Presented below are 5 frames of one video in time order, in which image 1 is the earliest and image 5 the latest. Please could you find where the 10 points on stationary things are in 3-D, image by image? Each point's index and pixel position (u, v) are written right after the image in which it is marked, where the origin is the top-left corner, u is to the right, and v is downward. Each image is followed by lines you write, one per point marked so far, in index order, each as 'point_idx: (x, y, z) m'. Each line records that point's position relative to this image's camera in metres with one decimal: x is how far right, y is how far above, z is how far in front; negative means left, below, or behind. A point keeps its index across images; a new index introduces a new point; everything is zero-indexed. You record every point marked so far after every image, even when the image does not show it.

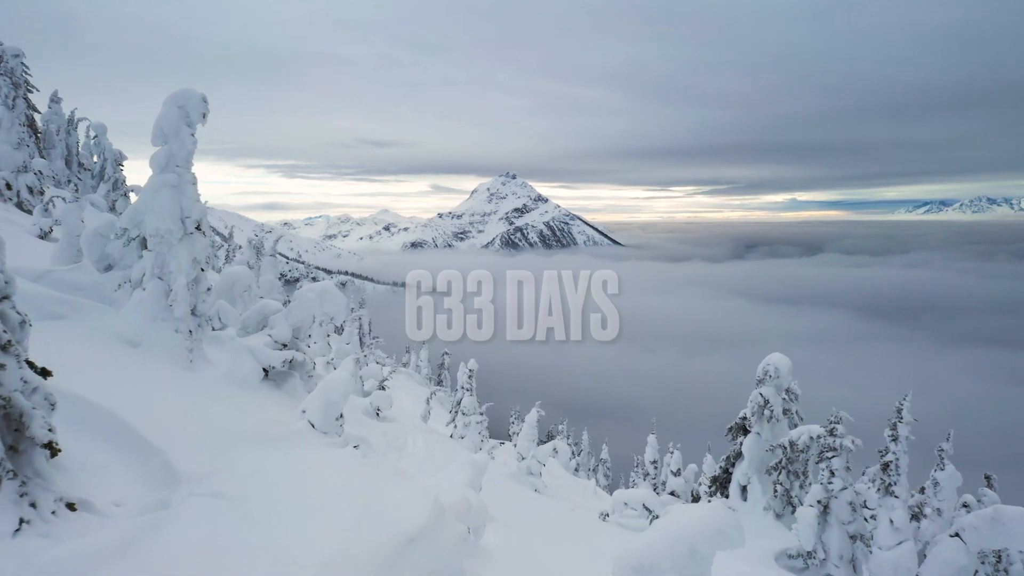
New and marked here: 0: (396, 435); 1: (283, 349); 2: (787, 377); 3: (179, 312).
0: (-4.7, -6.0, +18.8) m
1: (-8.9, -2.4, +18.1) m
2: (+10.3, -3.4, +17.6) m
3: (-10.3, -0.8, +14.4) m
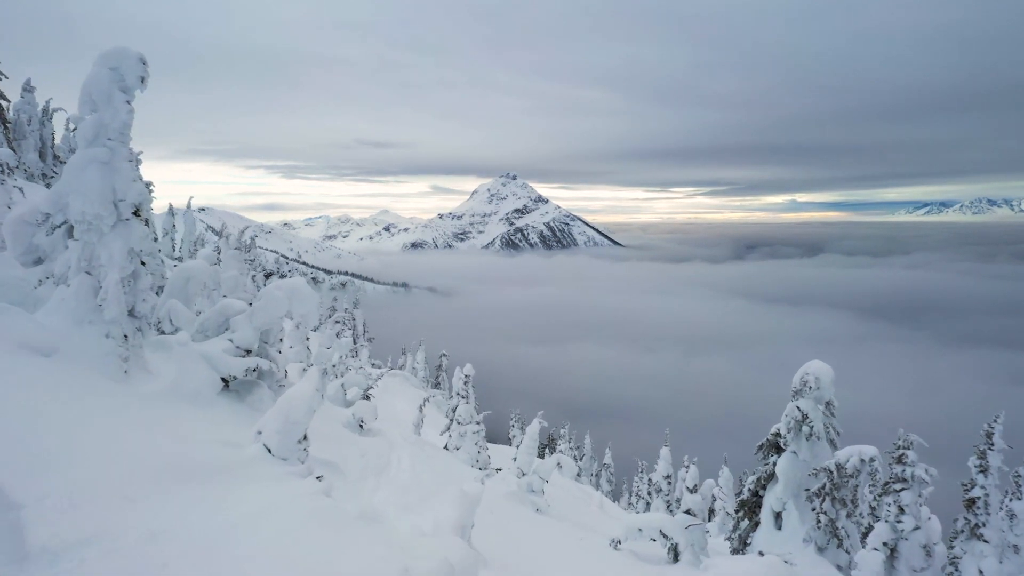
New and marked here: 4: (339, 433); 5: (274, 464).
0: (-4.8, -5.9, +16.4) m
1: (-8.9, -2.3, +15.7) m
2: (+10.2, -3.3, +15.2) m
3: (-10.4, -0.7, +12.0) m
4: (-6.1, -5.3, +16.9) m
5: (-5.7, -4.2, +11.2) m
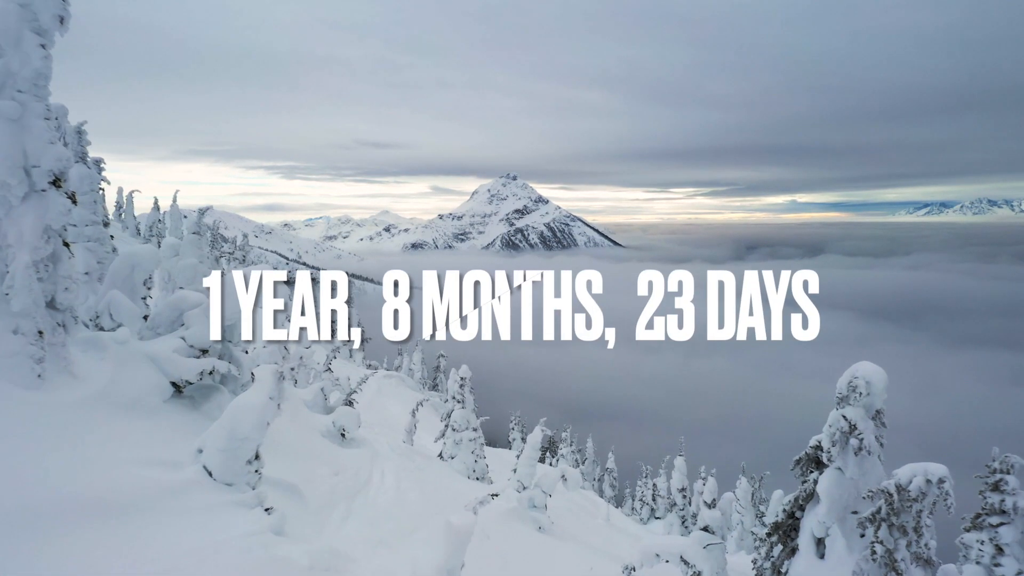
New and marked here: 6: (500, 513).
0: (-4.8, -5.6, +14.2) m
1: (-8.9, -2.0, +13.5) m
2: (+10.2, -3.0, +13.0) m
3: (-10.4, -0.4, +9.9) m
4: (-6.1, -5.0, +14.7) m
5: (-5.7, -3.9, +9.0) m
6: (-0.4, -8.3, +17.4) m
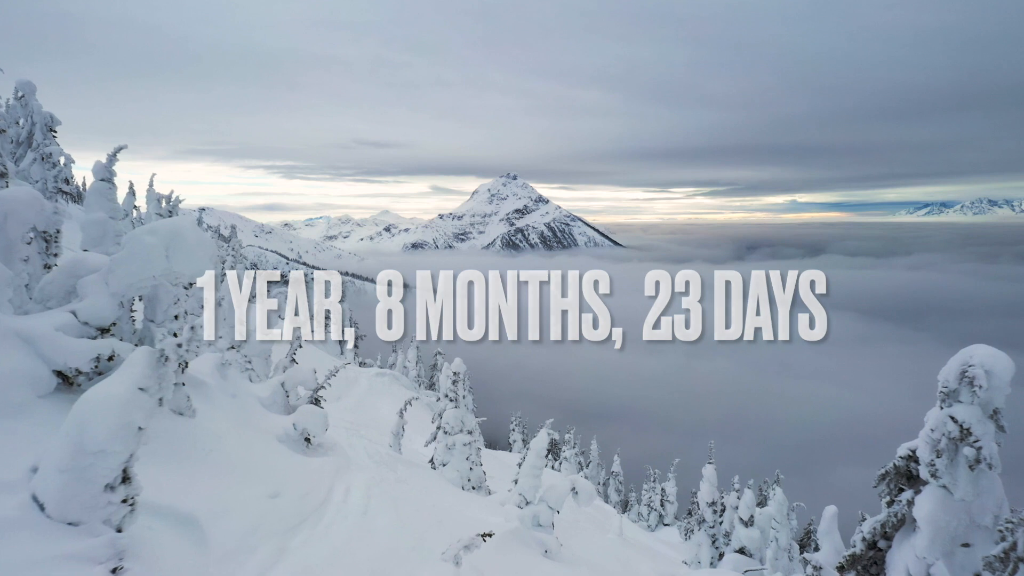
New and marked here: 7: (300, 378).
0: (-4.8, -4.7, +10.9) m
1: (-8.9, -1.1, +10.2) m
2: (+10.2, -2.1, +9.7) m
3: (-10.4, +0.5, +6.6) m
4: (-6.1, -4.1, +11.4) m
5: (-5.7, -3.0, +5.7) m
6: (-0.4, -7.4, +14.1) m
7: (-7.1, -3.0, +15.7) m
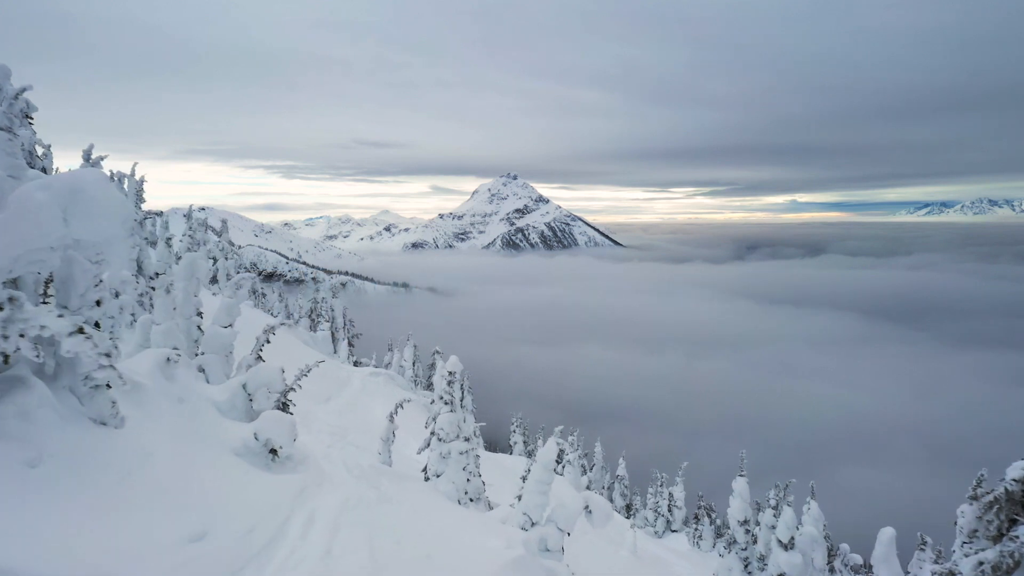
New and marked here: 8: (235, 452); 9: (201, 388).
0: (-4.7, -4.3, +8.5) m
1: (-8.8, -0.7, +7.8) m
2: (+10.3, -1.6, +7.3) m
3: (-10.3, +1.0, +4.2) m
4: (-6.0, -3.7, +9.0) m
5: (-5.6, -2.6, +3.3) m
6: (-0.3, -7.0, +11.7) m
7: (-7.0, -2.6, +13.3) m
8: (-6.8, -4.0, +11.4) m
9: (-8.3, -2.7, +12.5) m
